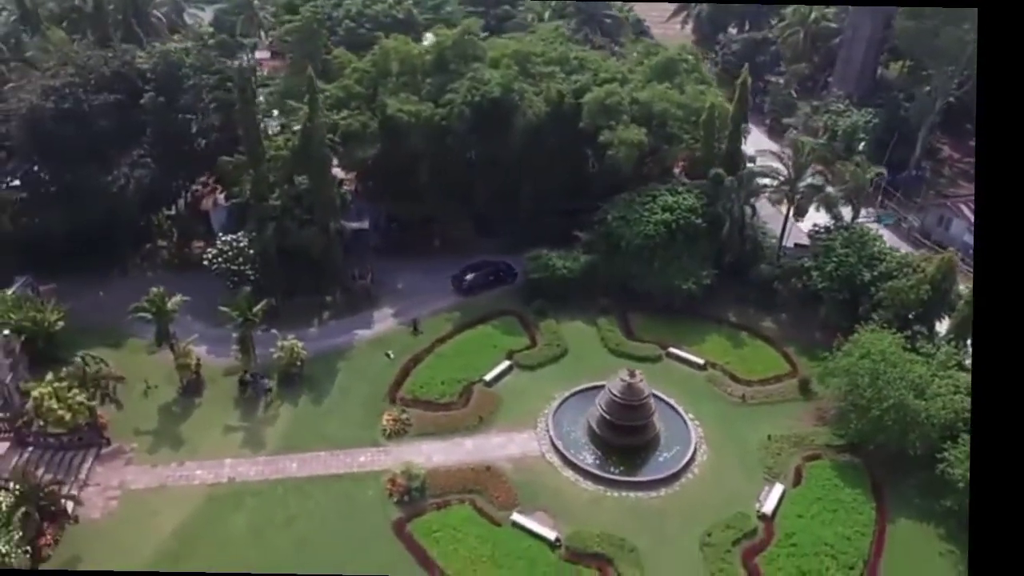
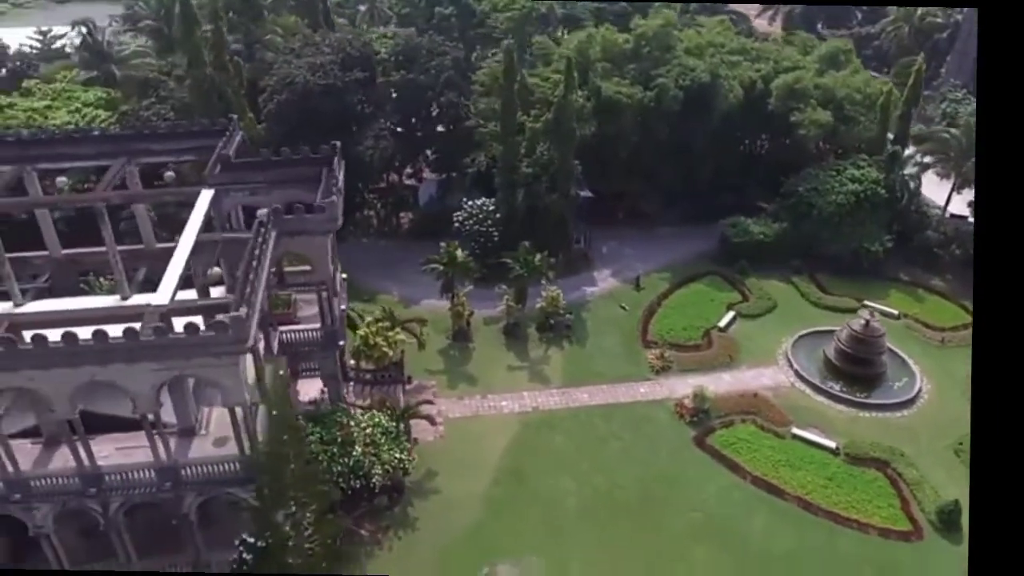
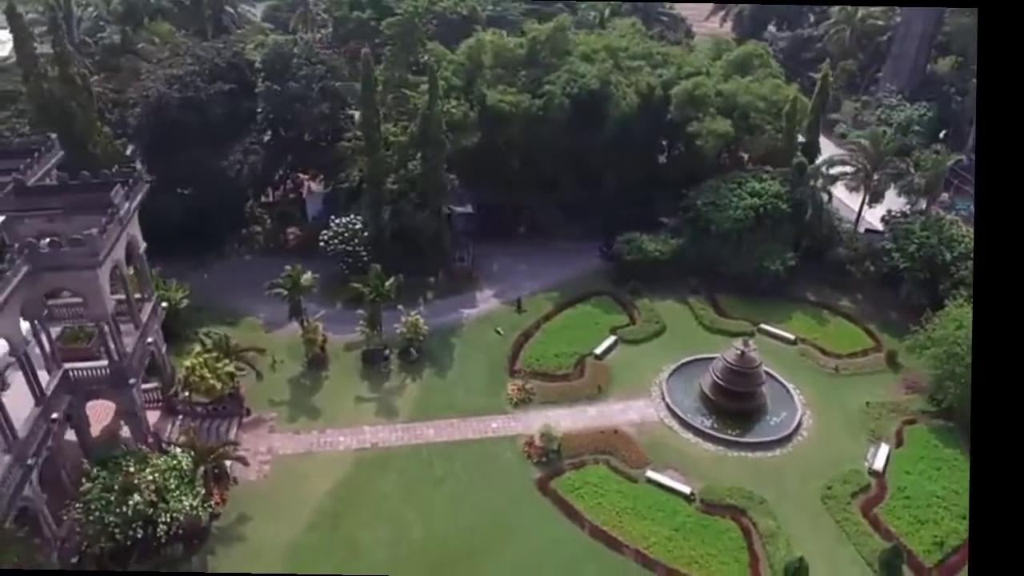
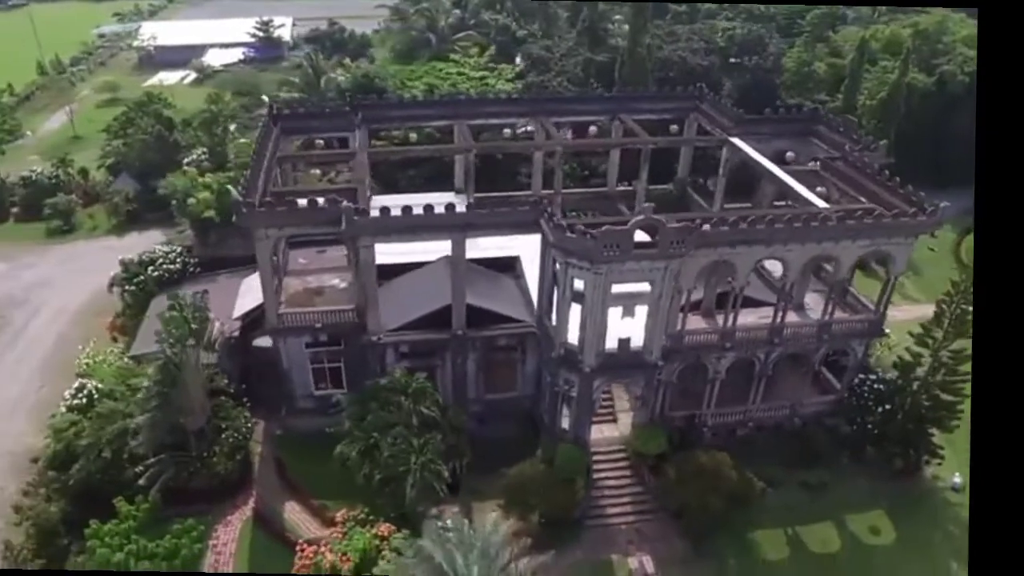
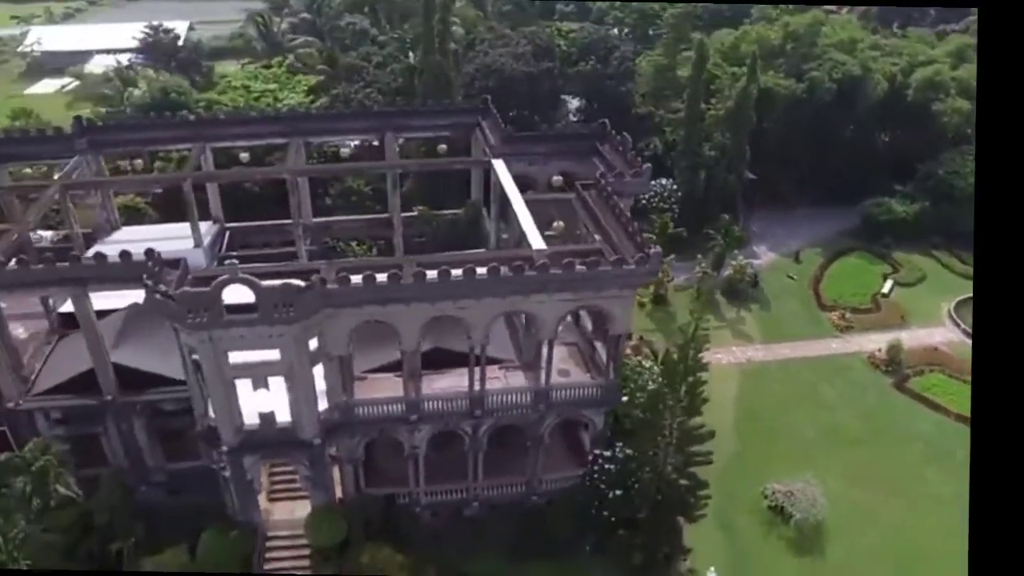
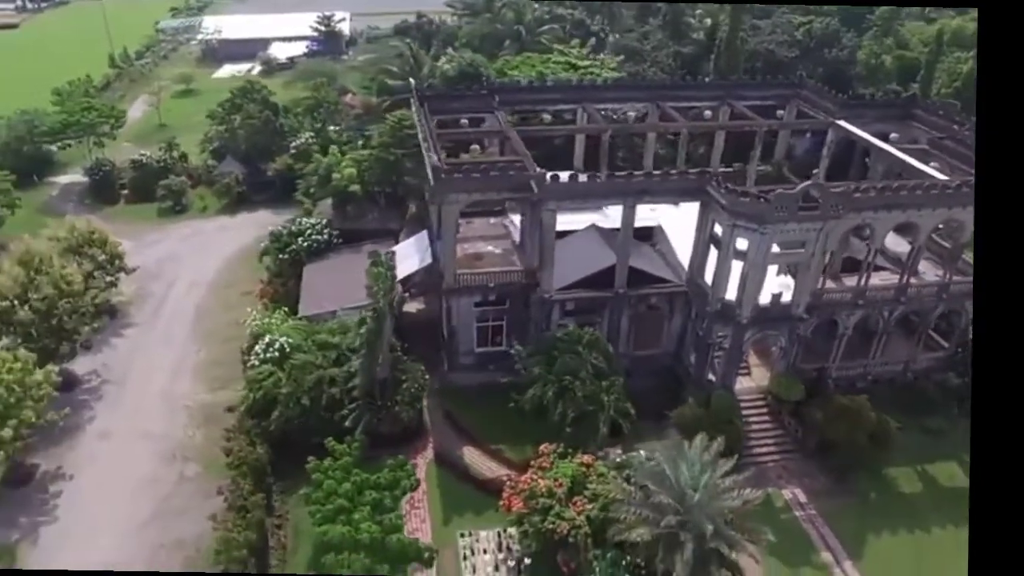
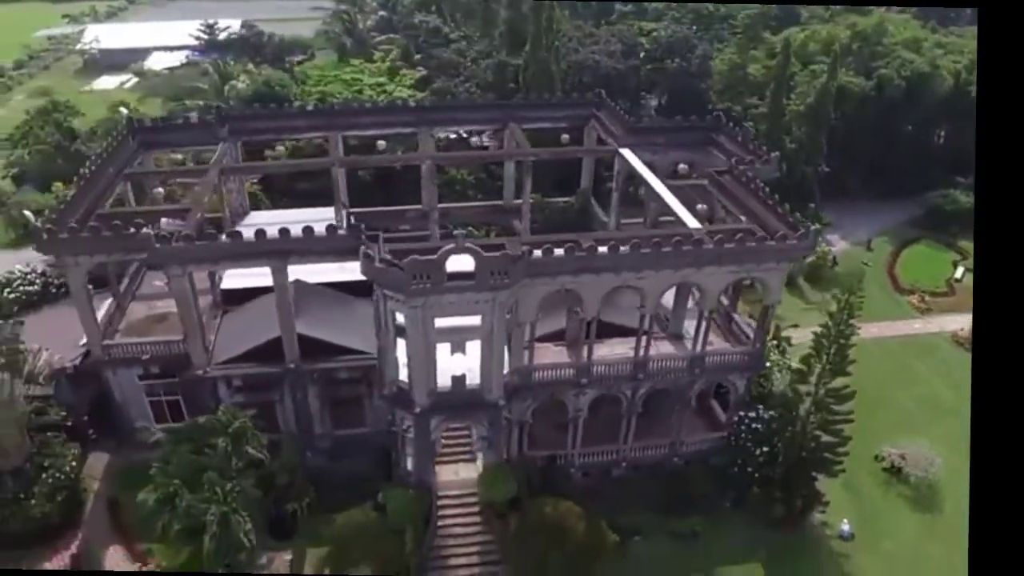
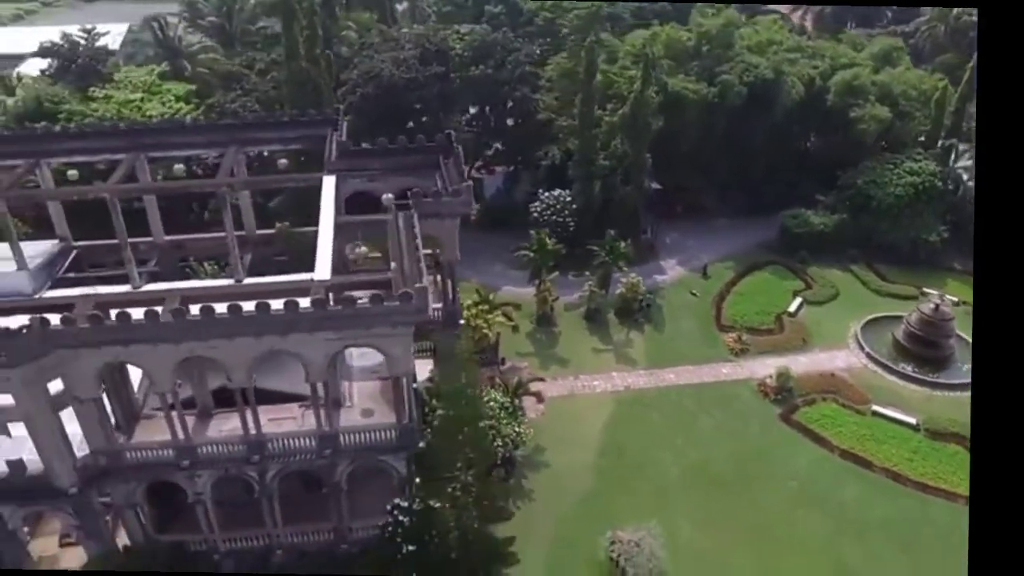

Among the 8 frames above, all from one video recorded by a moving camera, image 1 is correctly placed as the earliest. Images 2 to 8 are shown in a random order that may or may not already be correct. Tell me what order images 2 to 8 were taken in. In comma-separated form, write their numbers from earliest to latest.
3, 2, 8, 5, 7, 4, 6
